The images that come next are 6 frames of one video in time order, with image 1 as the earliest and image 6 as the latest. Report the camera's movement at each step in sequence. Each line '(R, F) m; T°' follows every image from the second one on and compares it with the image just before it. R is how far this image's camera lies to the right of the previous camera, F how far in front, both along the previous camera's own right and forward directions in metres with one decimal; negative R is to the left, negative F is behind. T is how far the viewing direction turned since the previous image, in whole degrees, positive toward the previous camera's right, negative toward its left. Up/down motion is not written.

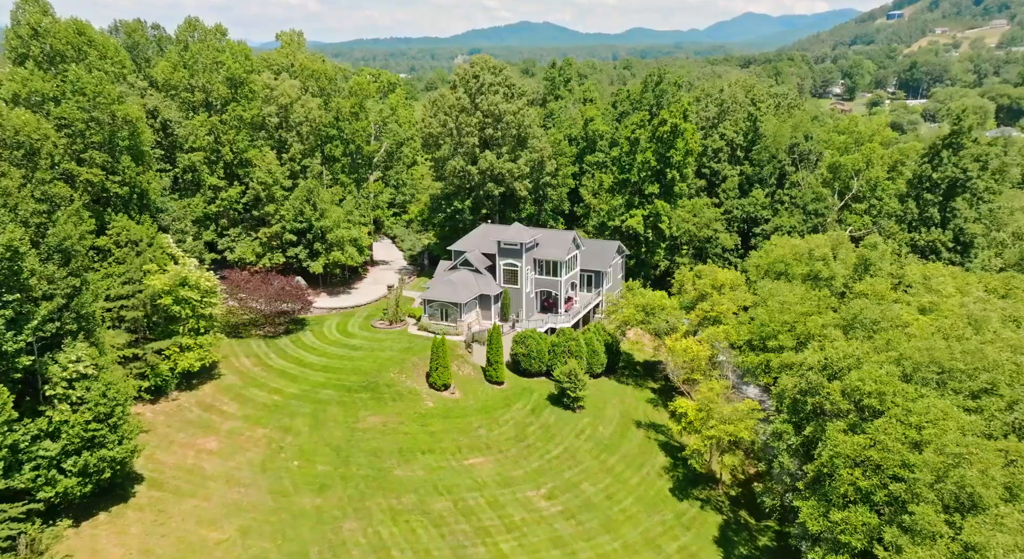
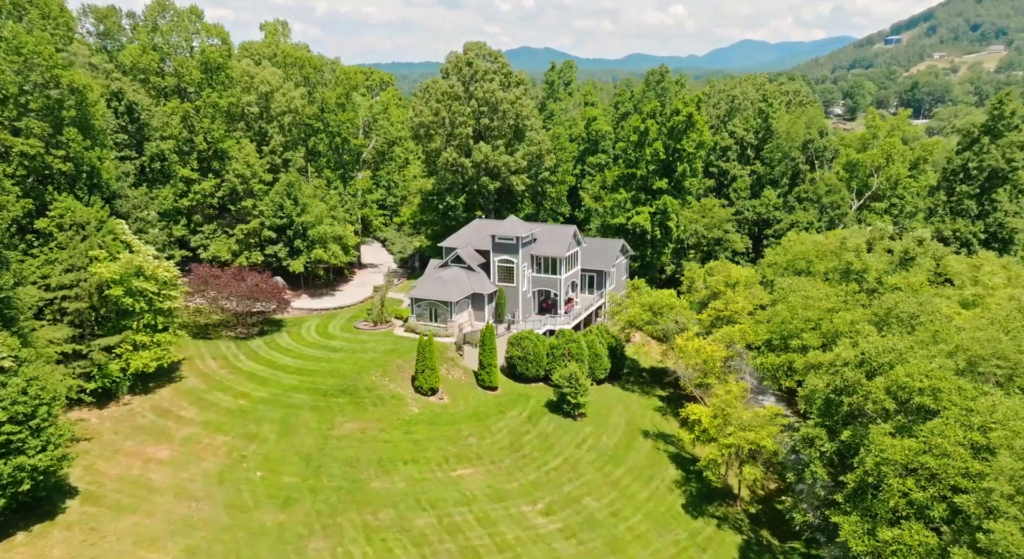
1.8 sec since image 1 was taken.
(+0.4, +3.7) m; 0°
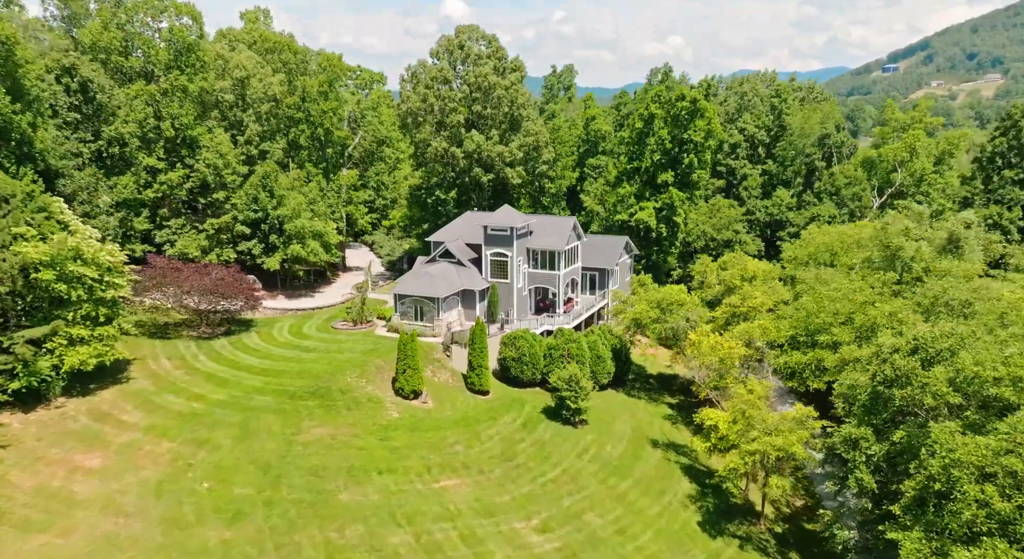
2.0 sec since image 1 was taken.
(+0.4, +3.9) m; 0°
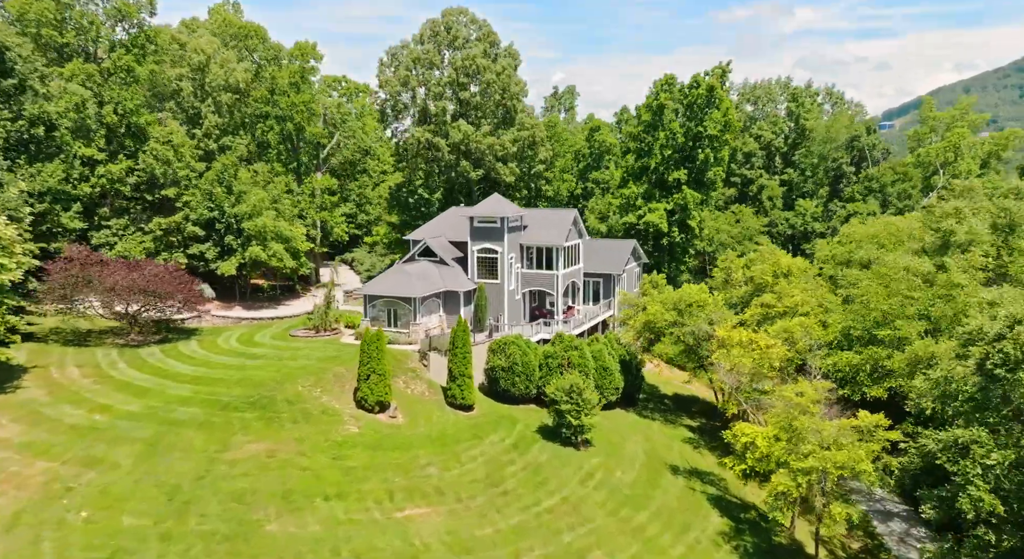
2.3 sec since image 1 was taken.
(+0.5, +5.6) m; 0°
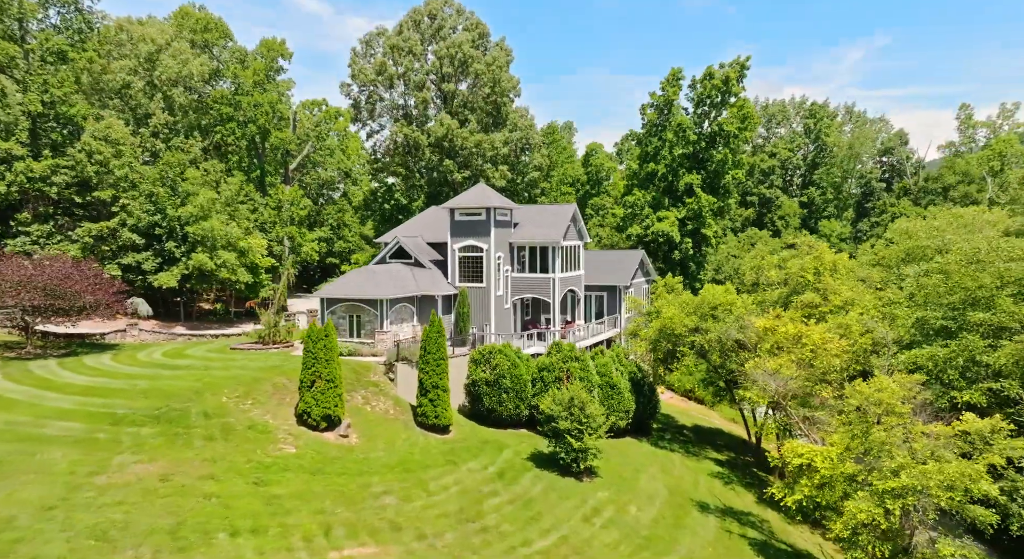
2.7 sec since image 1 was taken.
(+0.4, +5.4) m; 0°
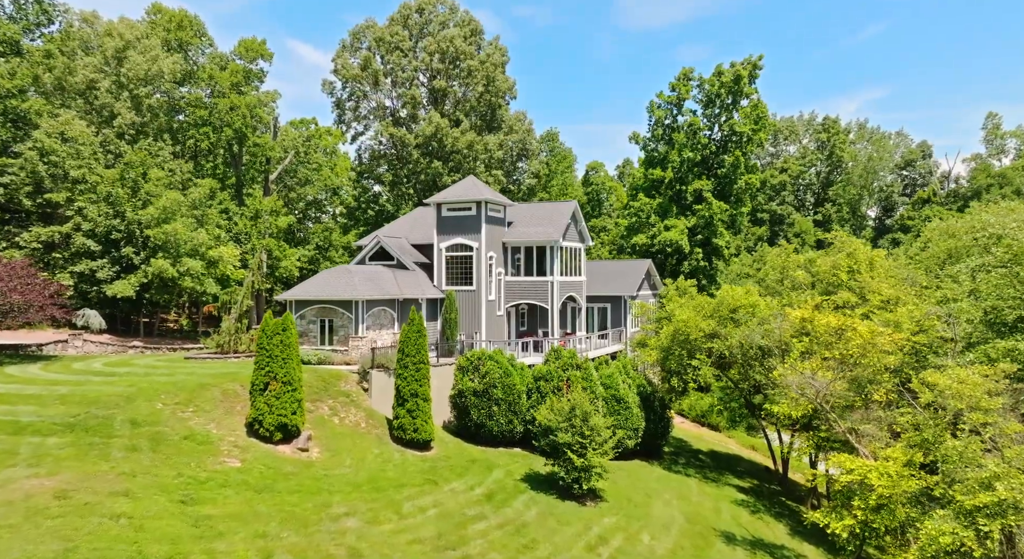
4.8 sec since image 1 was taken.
(+0.1, +3.1) m; 0°
